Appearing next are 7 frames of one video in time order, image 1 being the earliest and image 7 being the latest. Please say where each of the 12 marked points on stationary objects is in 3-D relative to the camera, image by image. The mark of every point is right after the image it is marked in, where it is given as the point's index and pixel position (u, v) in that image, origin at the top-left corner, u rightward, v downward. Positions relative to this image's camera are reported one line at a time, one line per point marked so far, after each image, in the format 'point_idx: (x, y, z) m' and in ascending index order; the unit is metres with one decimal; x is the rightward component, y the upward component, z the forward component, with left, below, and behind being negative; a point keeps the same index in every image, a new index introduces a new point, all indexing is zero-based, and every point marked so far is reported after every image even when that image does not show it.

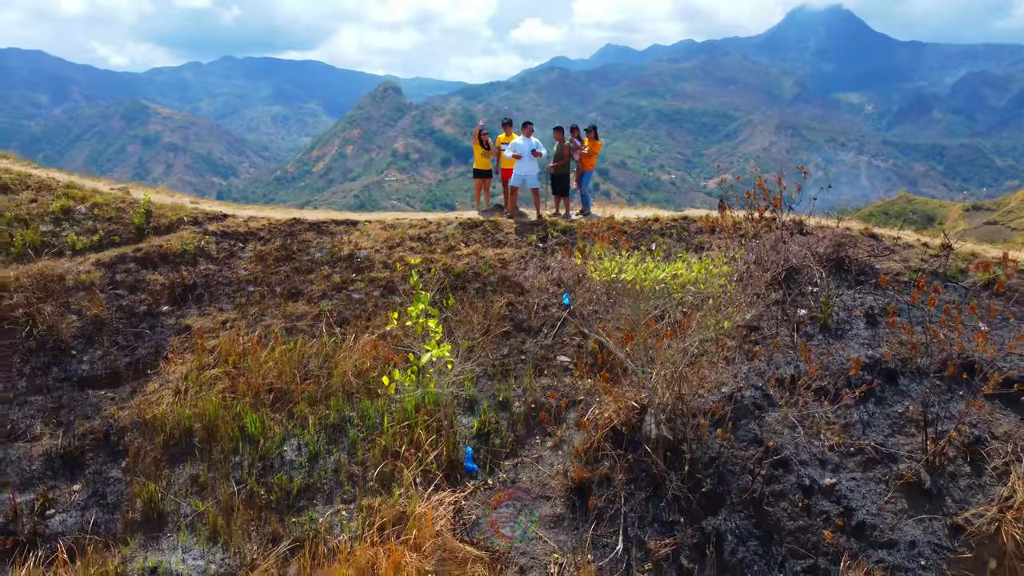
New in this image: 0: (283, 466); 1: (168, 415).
0: (-0.9, -0.7, +3.3) m
1: (-1.4, -0.5, +3.5) m
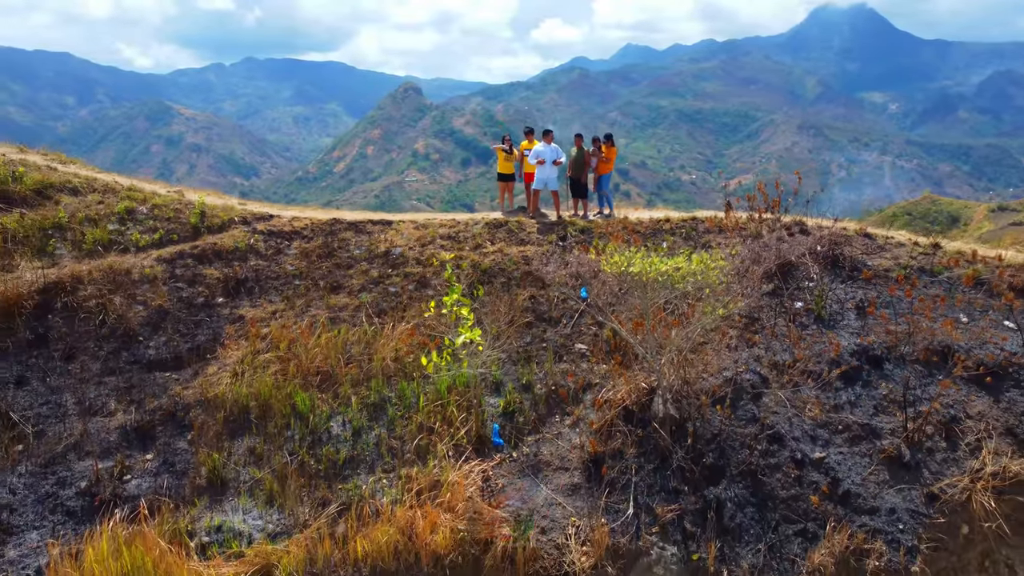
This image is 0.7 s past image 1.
0: (-0.8, -0.7, +3.7) m
1: (-1.3, -0.5, +3.9) m
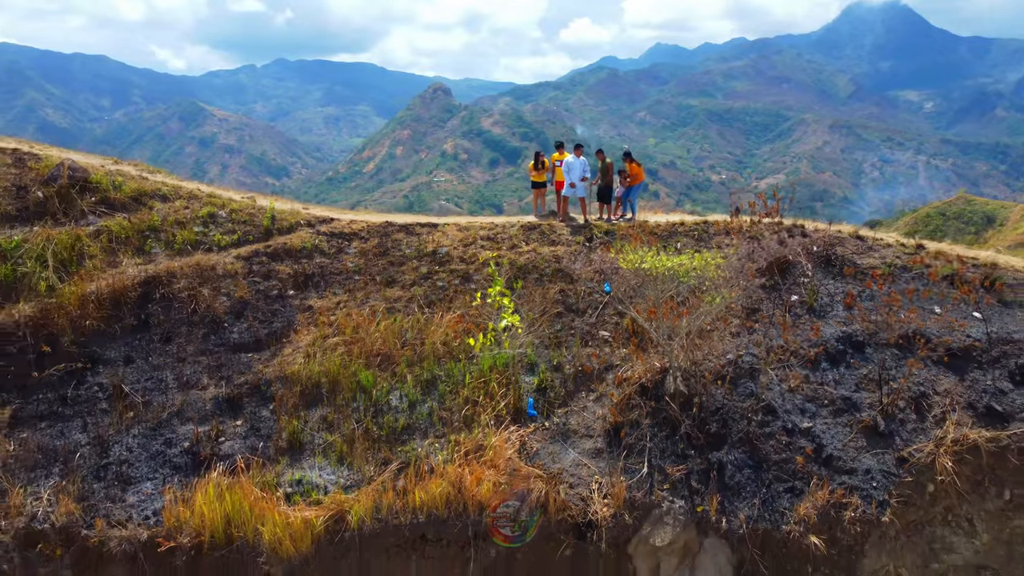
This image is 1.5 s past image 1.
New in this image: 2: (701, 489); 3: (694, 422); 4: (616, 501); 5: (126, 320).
0: (-0.6, -0.7, +4.4) m
1: (-1.2, -0.4, +4.5) m
2: (+0.9, -0.9, +3.8) m
3: (+0.9, -0.7, +4.0) m
4: (+0.5, -1.0, +3.7) m
5: (-2.2, -0.2, +4.7) m
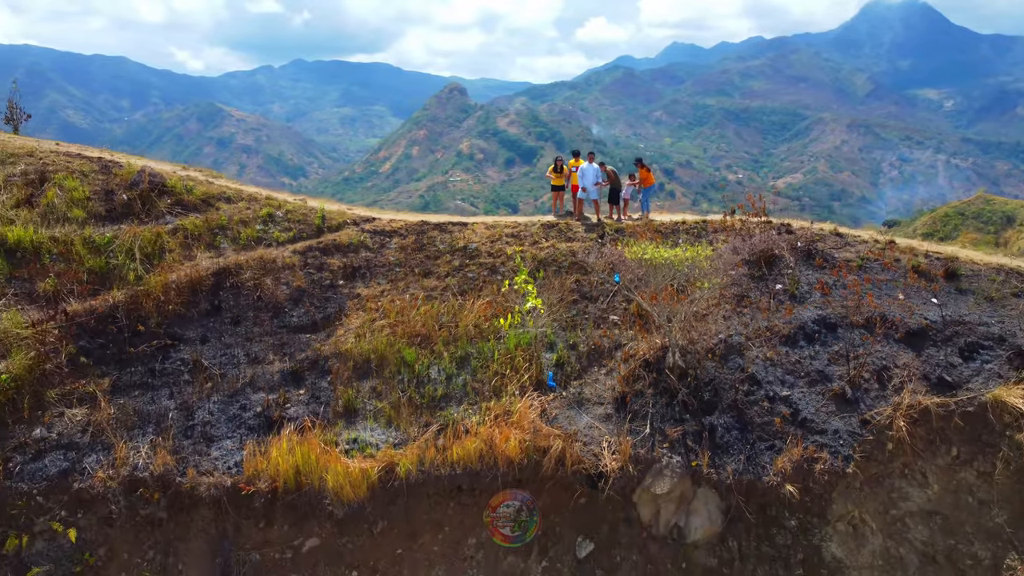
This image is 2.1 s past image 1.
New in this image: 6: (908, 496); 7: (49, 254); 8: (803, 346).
0: (-0.5, -0.6, +5.1) m
1: (-1.0, -0.4, +5.3) m
2: (+1.0, -0.9, +4.5) m
3: (+1.0, -0.6, +4.7) m
4: (+0.6, -0.9, +4.4) m
5: (-2.1, -0.1, +5.5) m
6: (+2.1, -1.1, +4.3) m
7: (-3.1, +0.2, +5.6) m
8: (+1.8, -0.4, +5.0) m
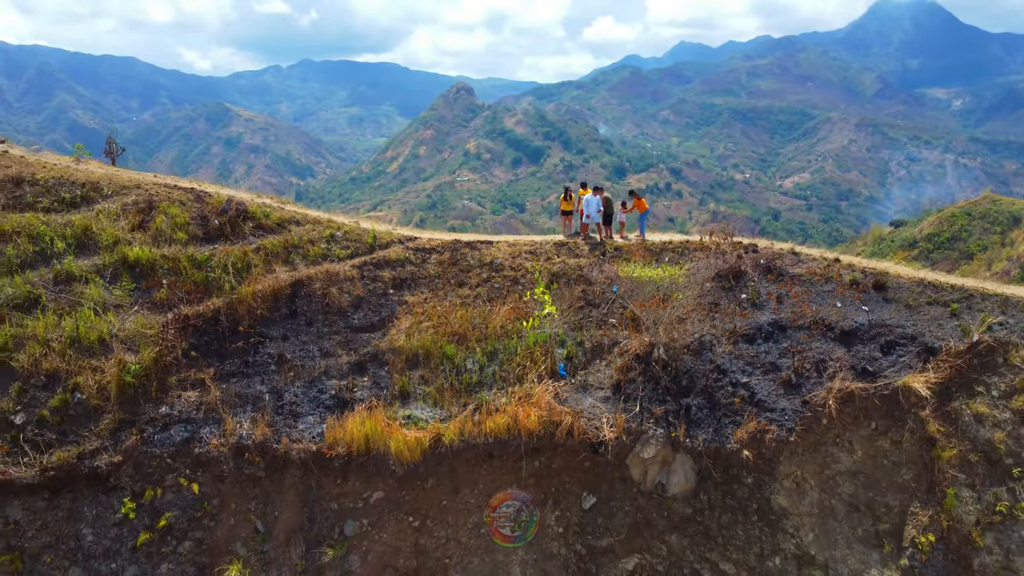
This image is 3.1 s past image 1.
0: (-0.4, -0.7, +6.4) m
1: (-0.9, -0.5, +6.6) m
2: (+1.1, -0.9, +5.8) m
3: (+1.2, -0.7, +6.0) m
4: (+0.7, -1.0, +5.7) m
5: (-1.9, -0.2, +6.8) m
6: (+2.3, -1.2, +5.6) m
7: (-3.0, +0.2, +6.9) m
8: (+1.9, -0.4, +6.3) m
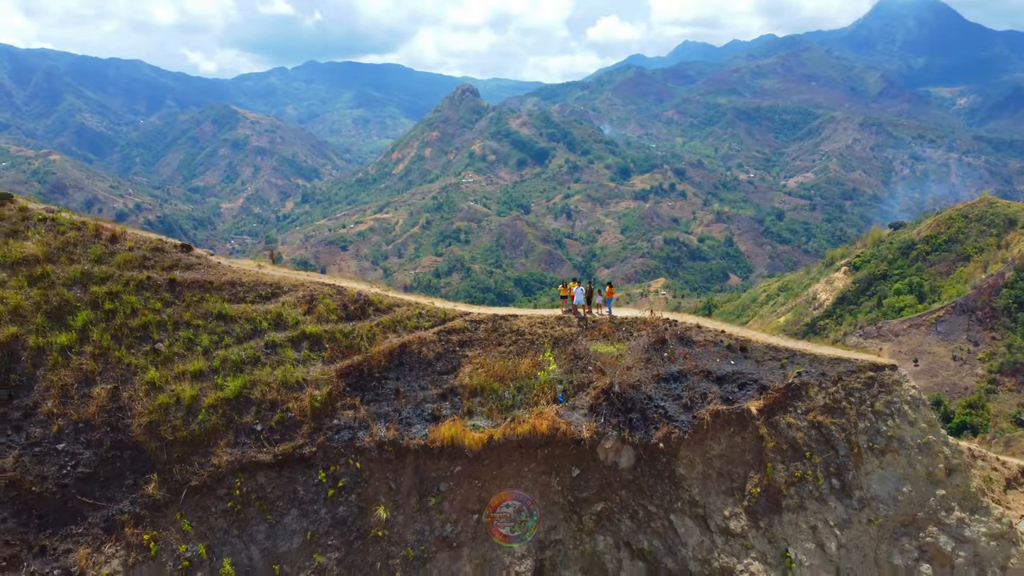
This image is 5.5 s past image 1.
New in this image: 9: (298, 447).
0: (-0.1, -1.5, +11.0) m
1: (-0.6, -1.3, +11.2) m
2: (+1.4, -1.8, +10.4) m
3: (+1.4, -1.5, +10.6) m
4: (+1.0, -1.9, +10.3) m
5: (-1.7, -1.0, +11.5) m
6: (+2.5, -2.0, +10.3) m
7: (-2.7, -0.7, +11.6) m
8: (+2.2, -1.3, +10.9) m
9: (-2.7, -2.0, +10.2) m
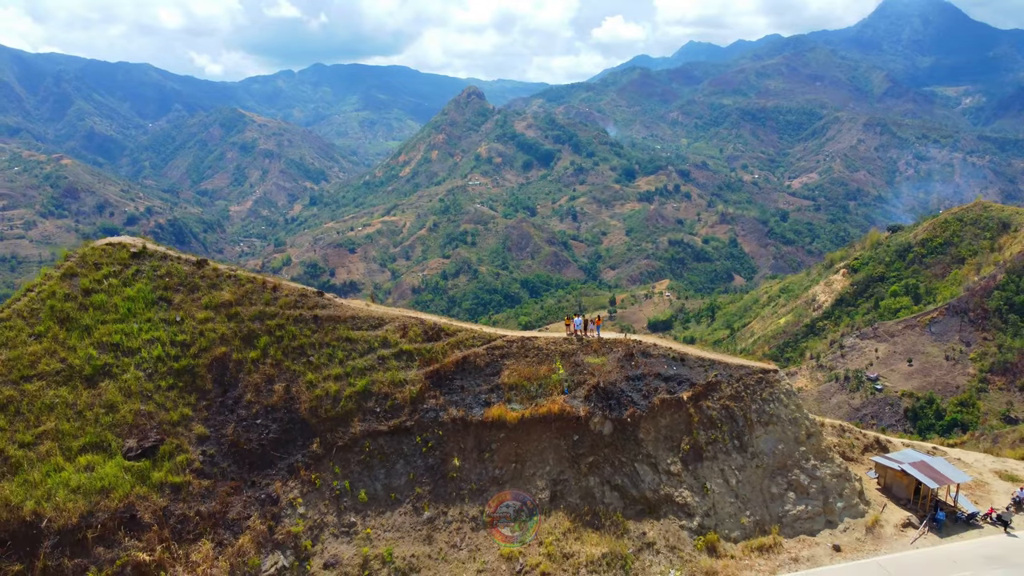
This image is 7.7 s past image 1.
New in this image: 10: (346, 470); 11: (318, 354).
0: (+0.4, -2.2, +17.3) m
1: (-0.1, -2.0, +17.5) m
2: (+1.9, -2.5, +16.7) m
3: (+1.9, -2.2, +16.9) m
4: (+1.5, -2.6, +16.6) m
5: (-1.2, -1.8, +17.8) m
6: (+3.0, -2.7, +16.5) m
7: (-2.2, -1.4, +17.9) m
8: (+2.7, -2.0, +17.2) m
9: (-2.2, -2.7, +16.5) m
10: (-3.3, -3.5, +15.9) m
11: (-4.2, -1.4, +17.5) m
